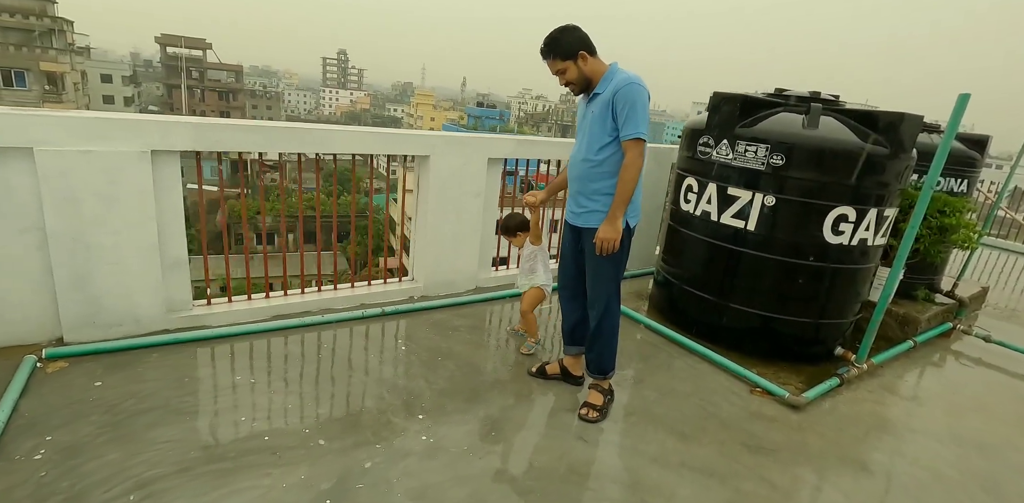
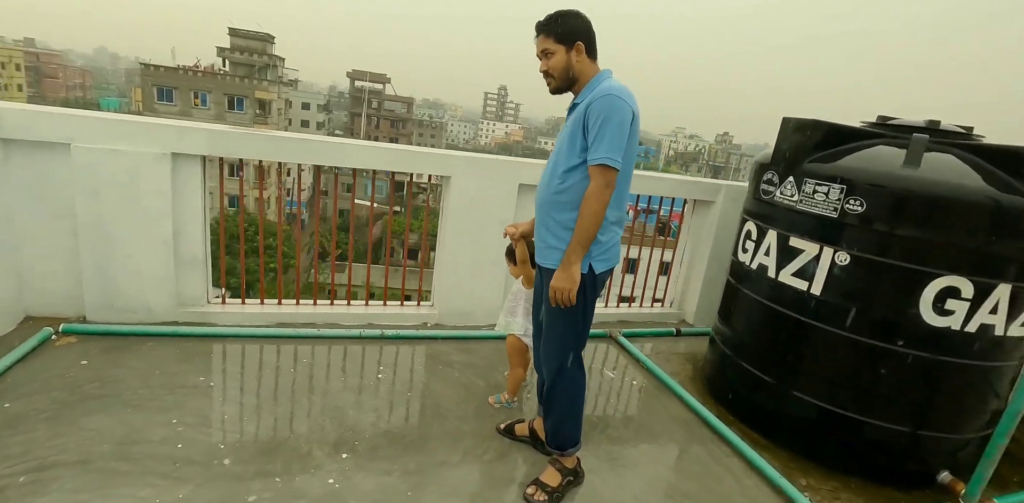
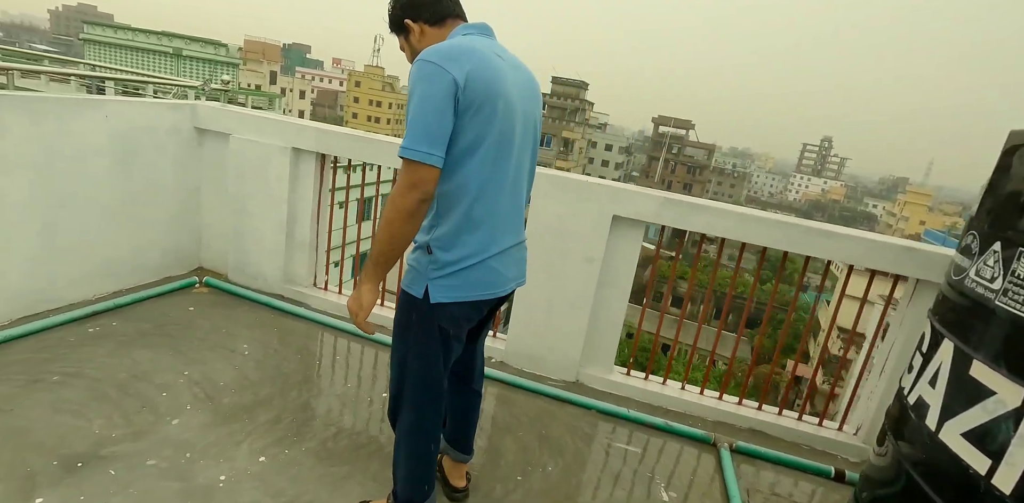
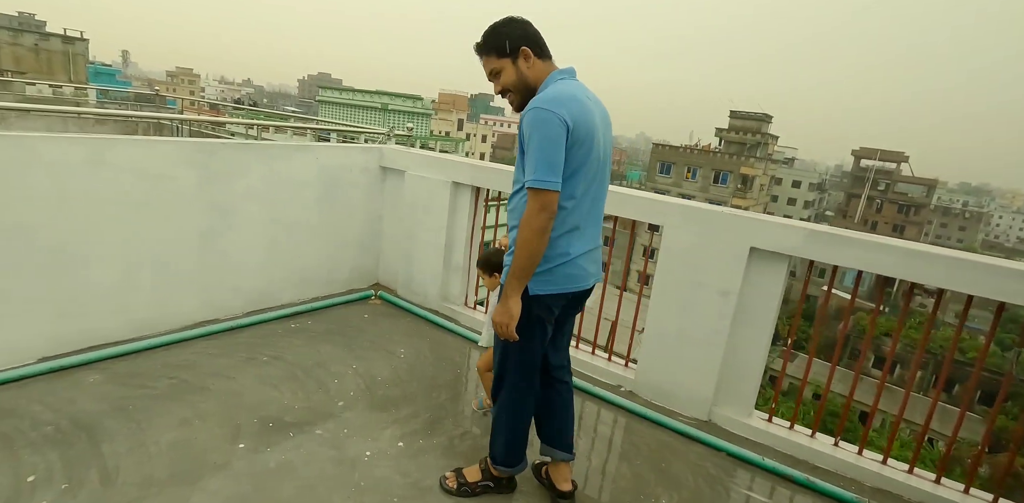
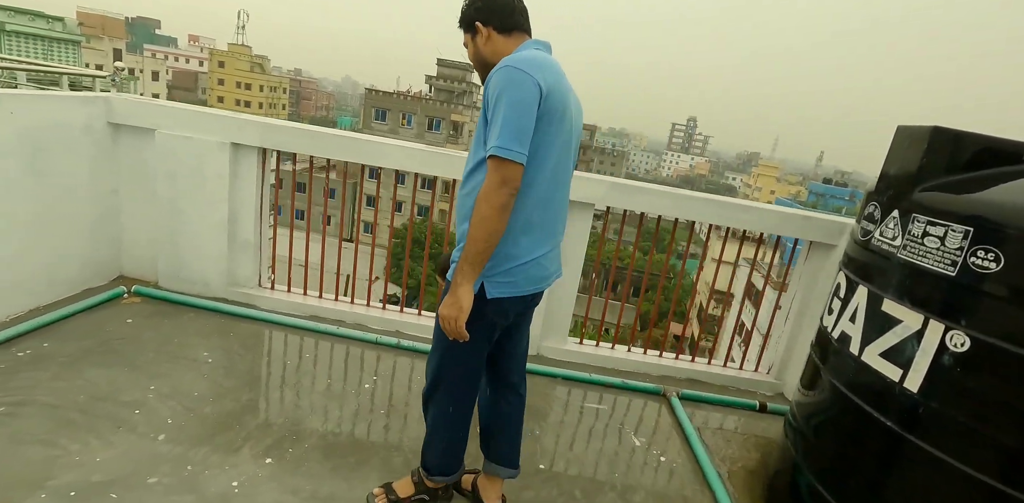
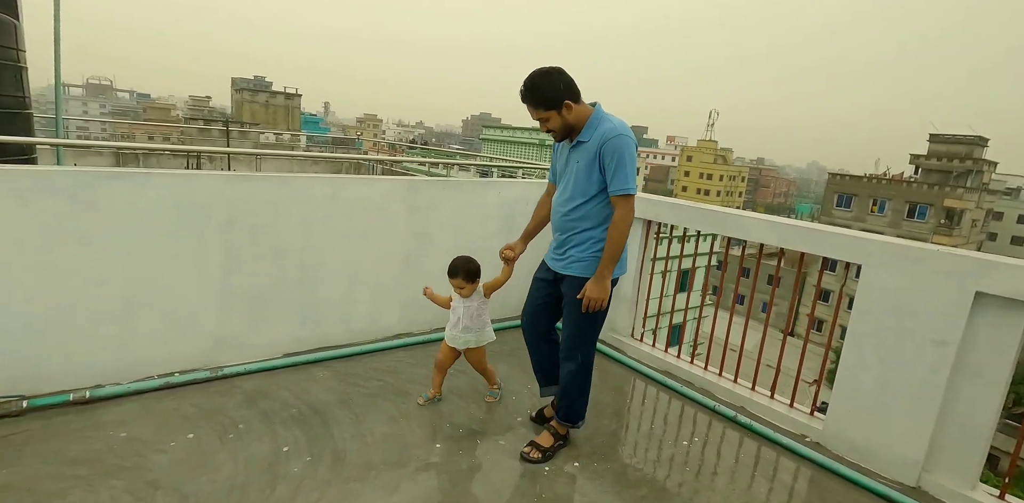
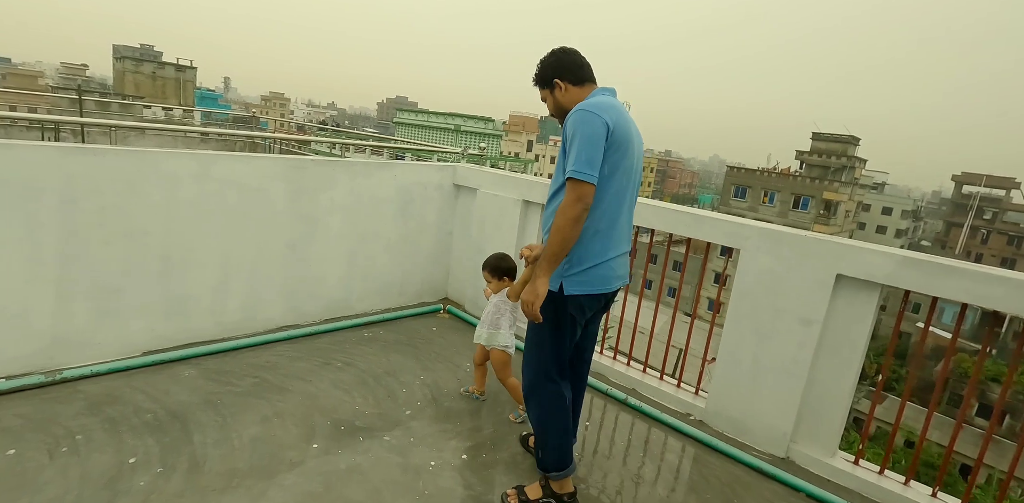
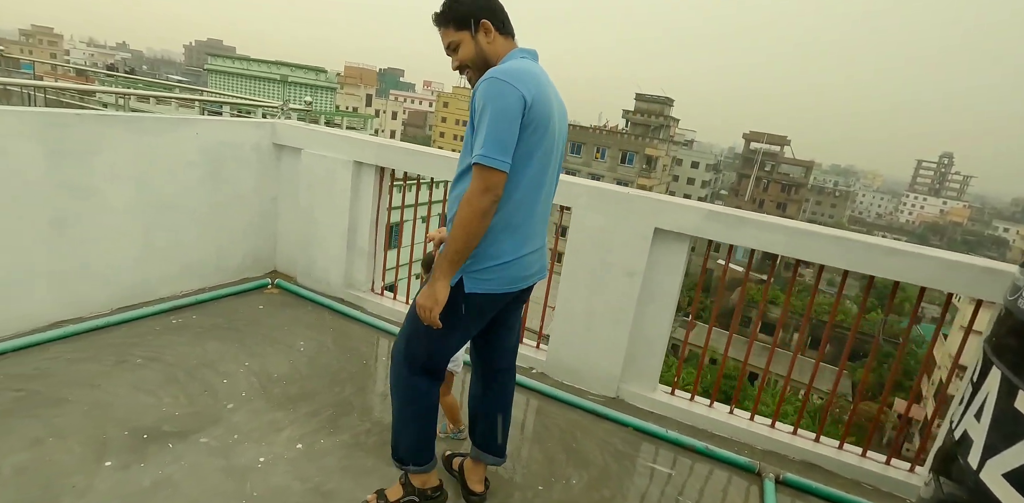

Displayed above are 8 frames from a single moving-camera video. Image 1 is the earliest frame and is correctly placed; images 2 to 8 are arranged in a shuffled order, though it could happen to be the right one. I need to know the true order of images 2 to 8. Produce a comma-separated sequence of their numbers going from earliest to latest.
2, 5, 3, 8, 4, 7, 6
